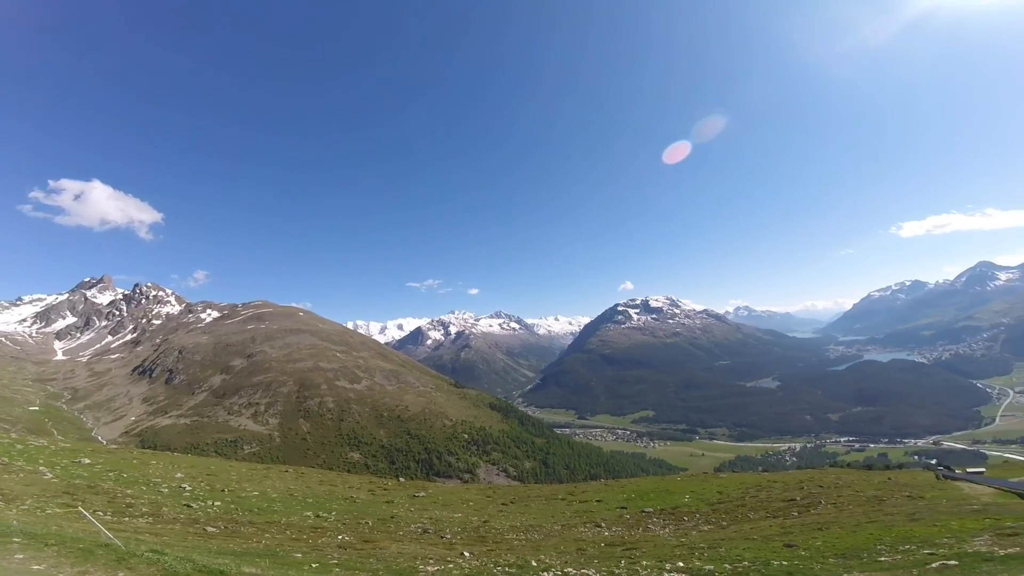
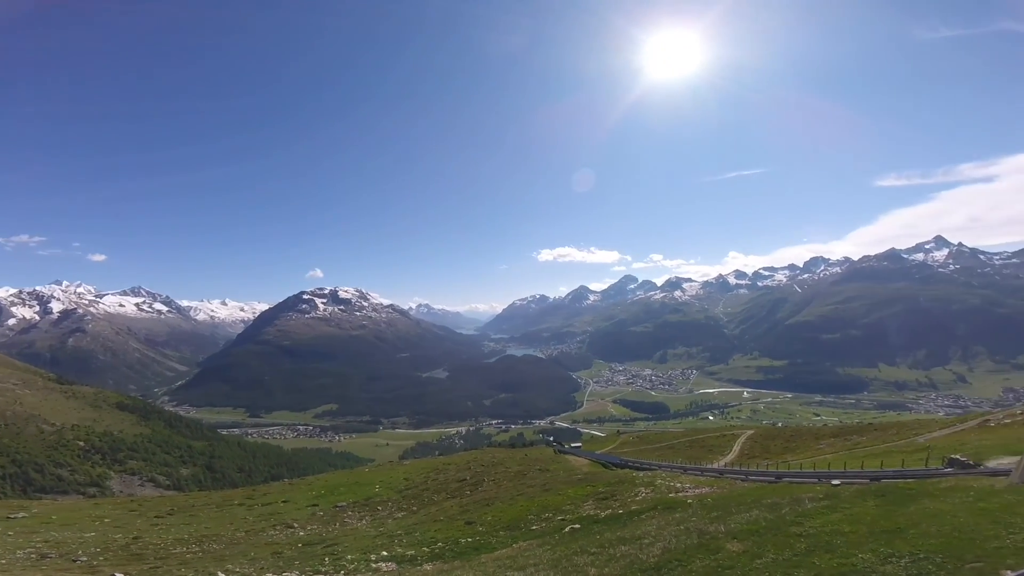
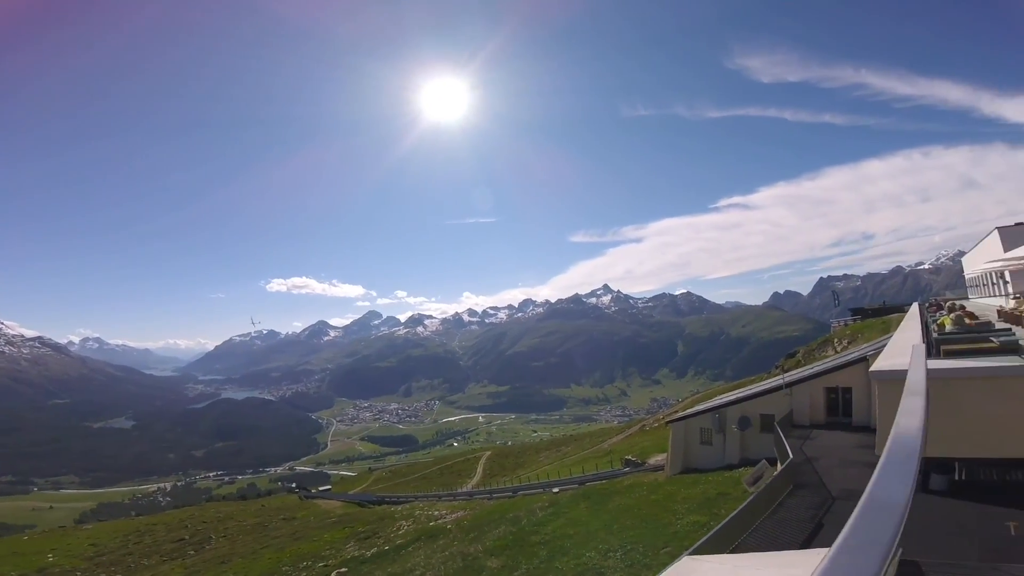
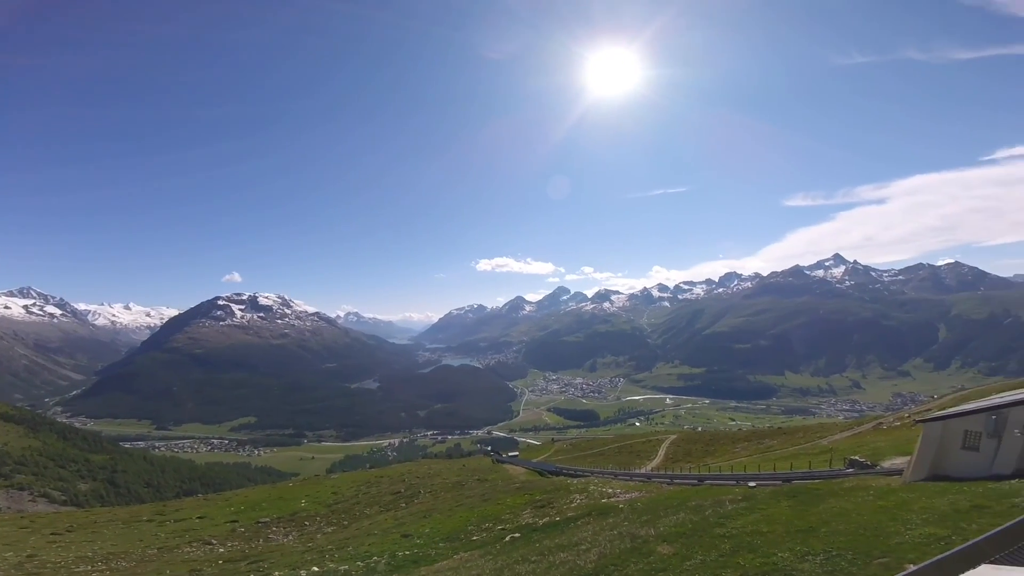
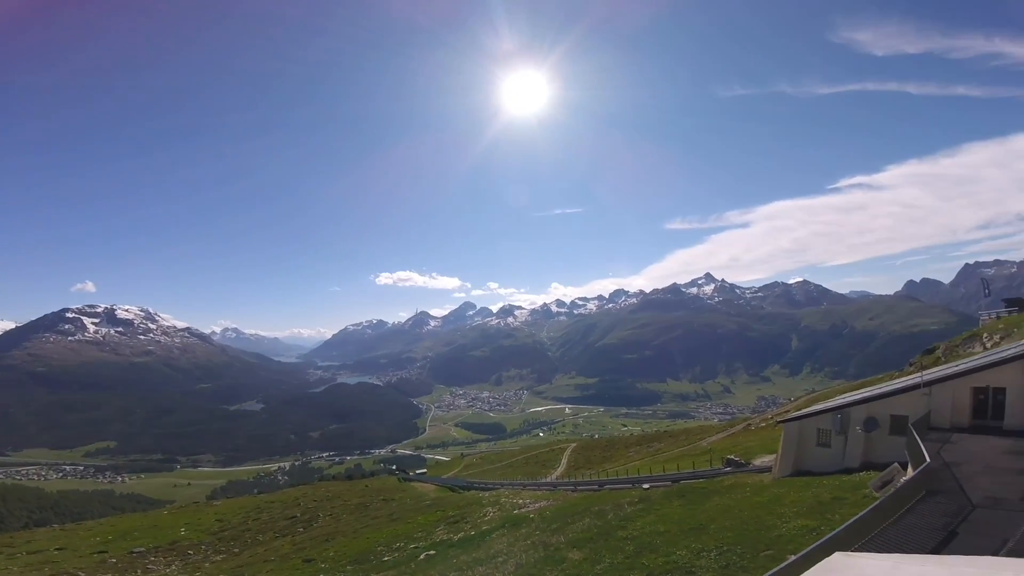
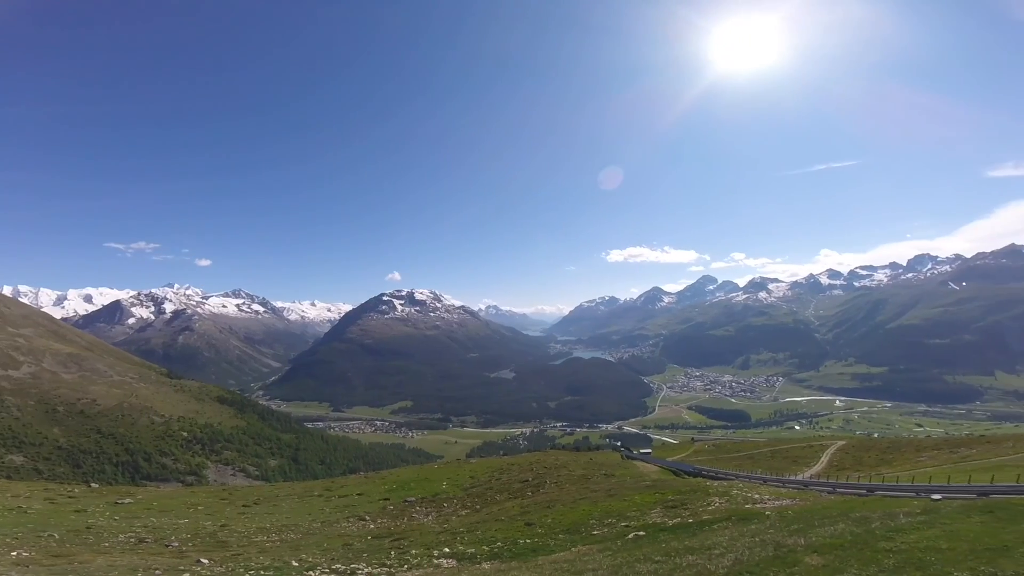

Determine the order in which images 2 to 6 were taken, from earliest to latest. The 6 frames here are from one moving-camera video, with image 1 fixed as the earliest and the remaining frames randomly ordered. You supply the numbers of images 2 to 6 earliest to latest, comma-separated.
6, 2, 4, 5, 3
